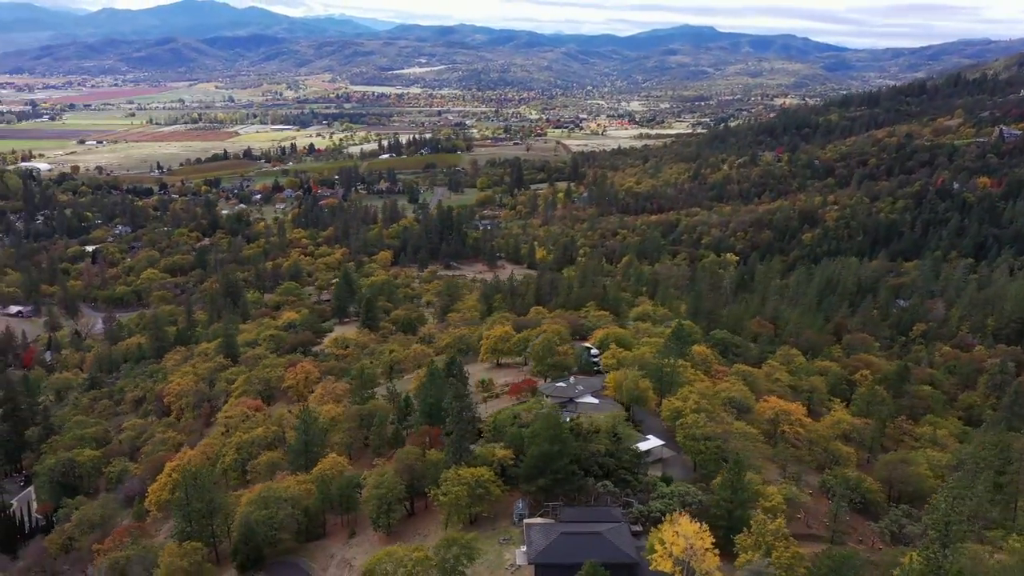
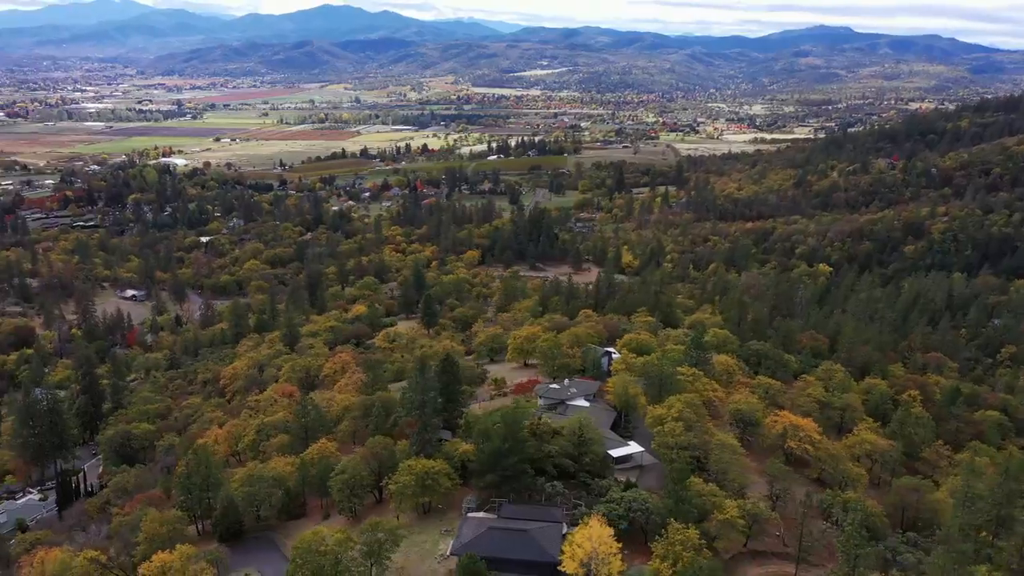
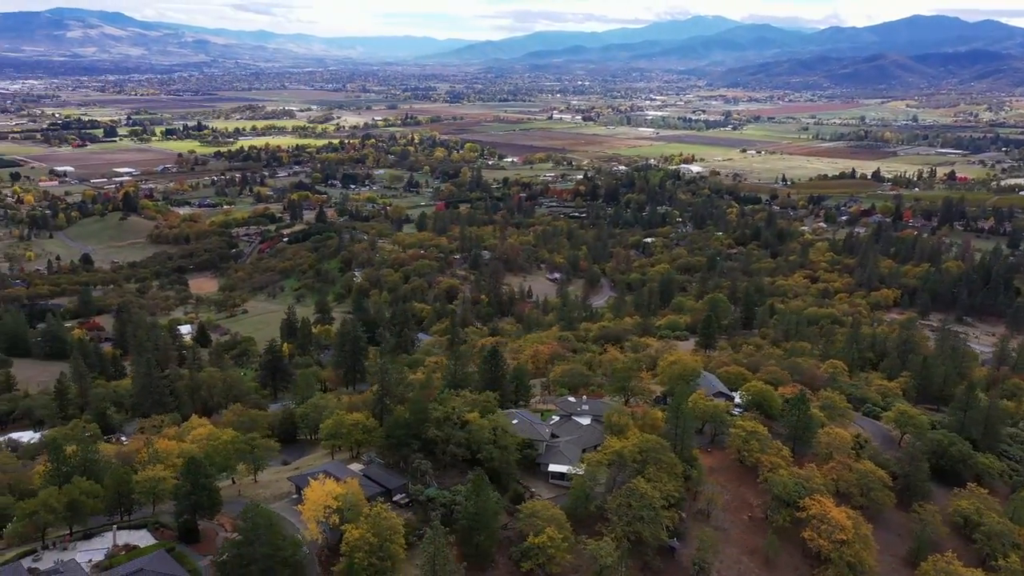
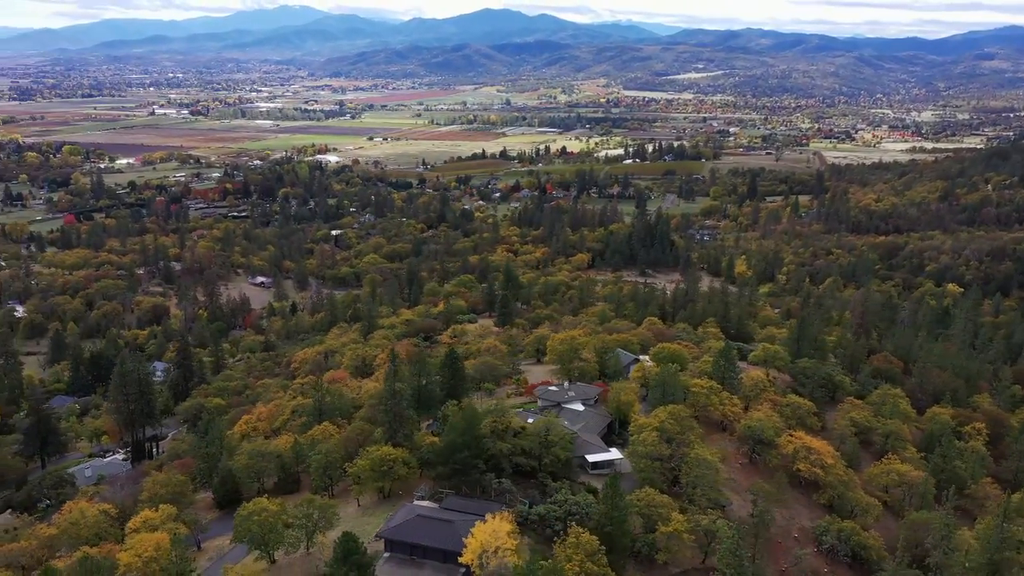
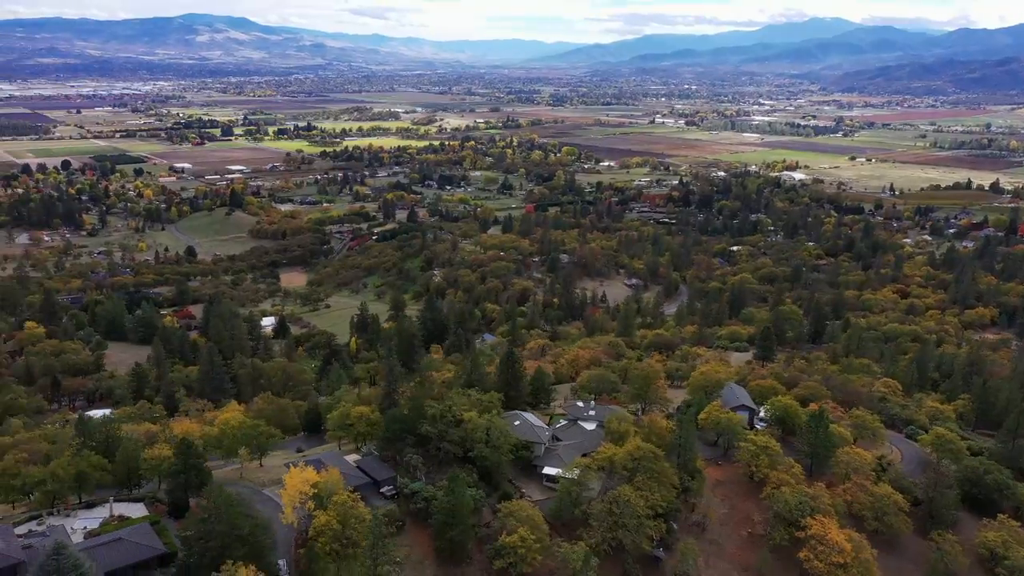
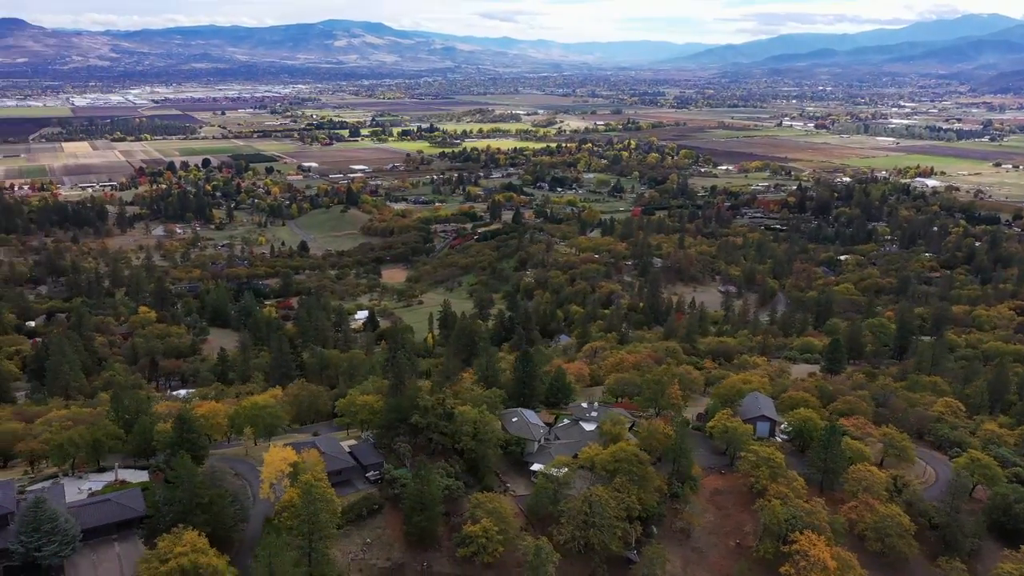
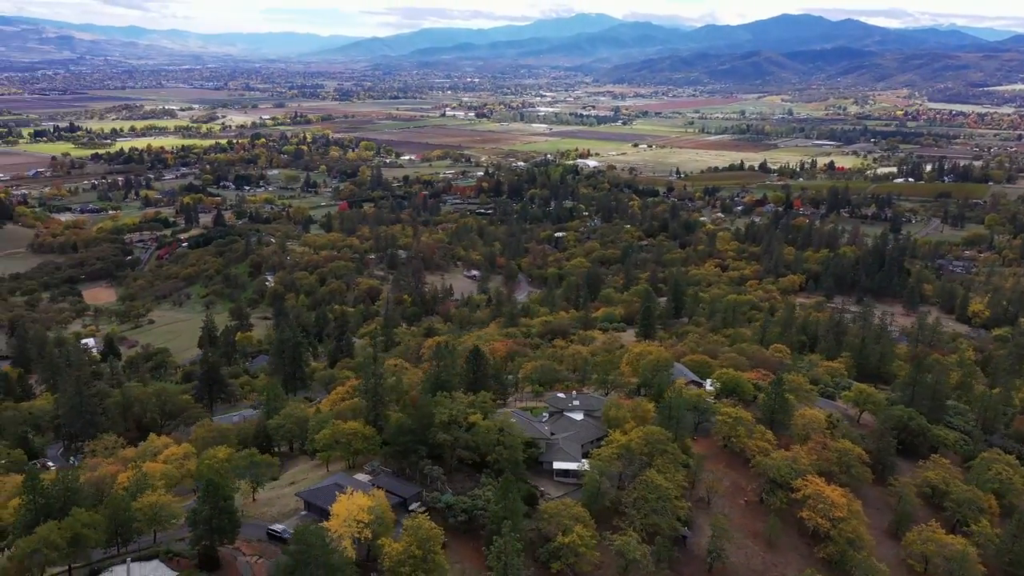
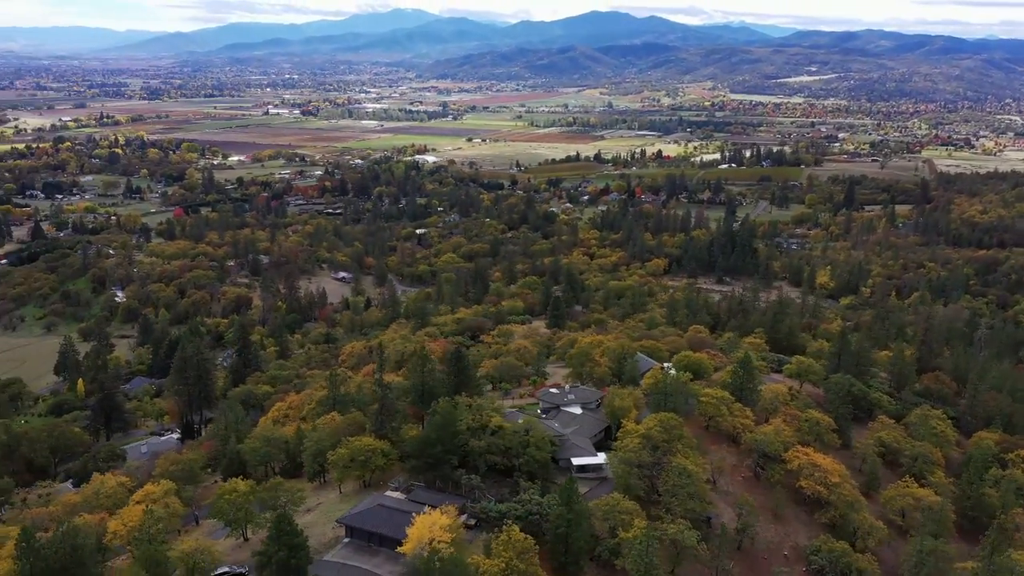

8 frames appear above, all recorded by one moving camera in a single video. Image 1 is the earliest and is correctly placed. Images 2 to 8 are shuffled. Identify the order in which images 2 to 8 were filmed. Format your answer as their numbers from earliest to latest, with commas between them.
2, 4, 8, 7, 3, 5, 6
